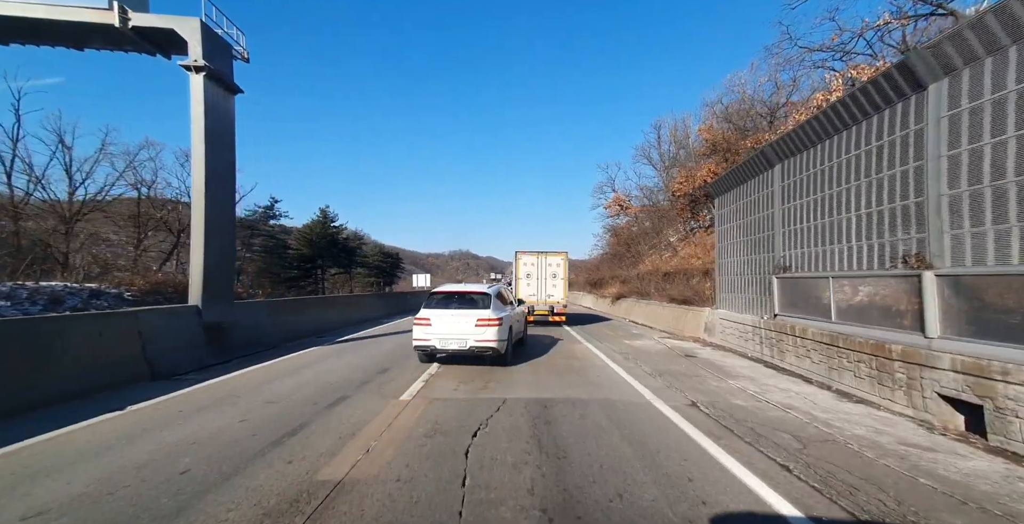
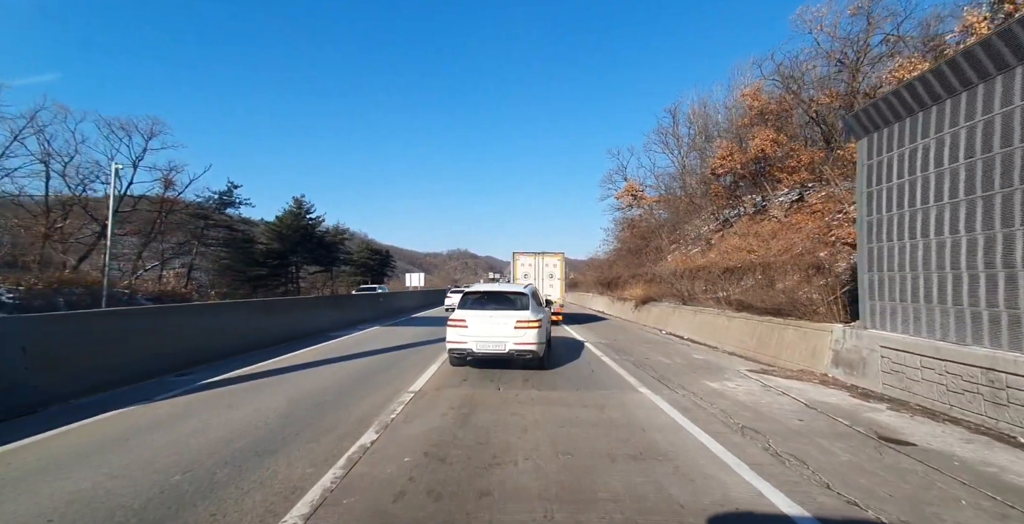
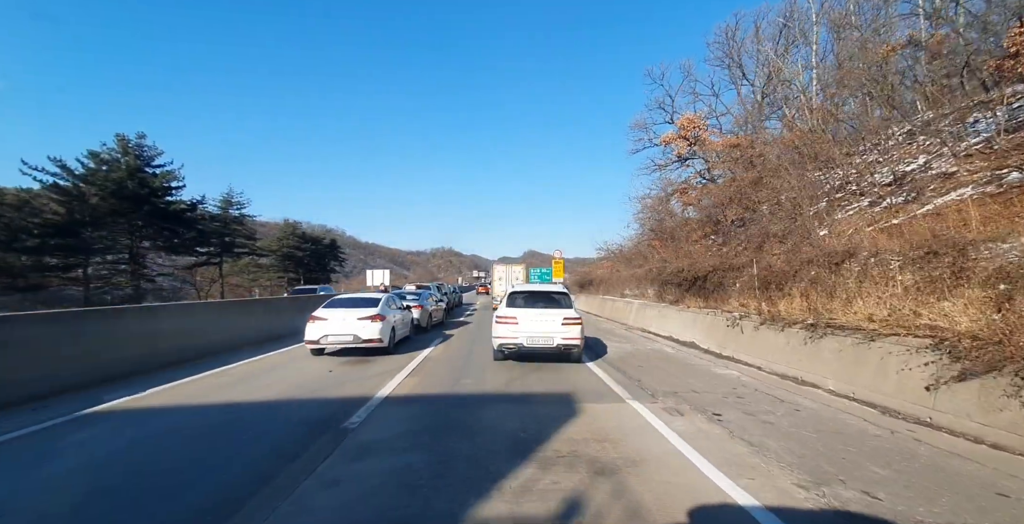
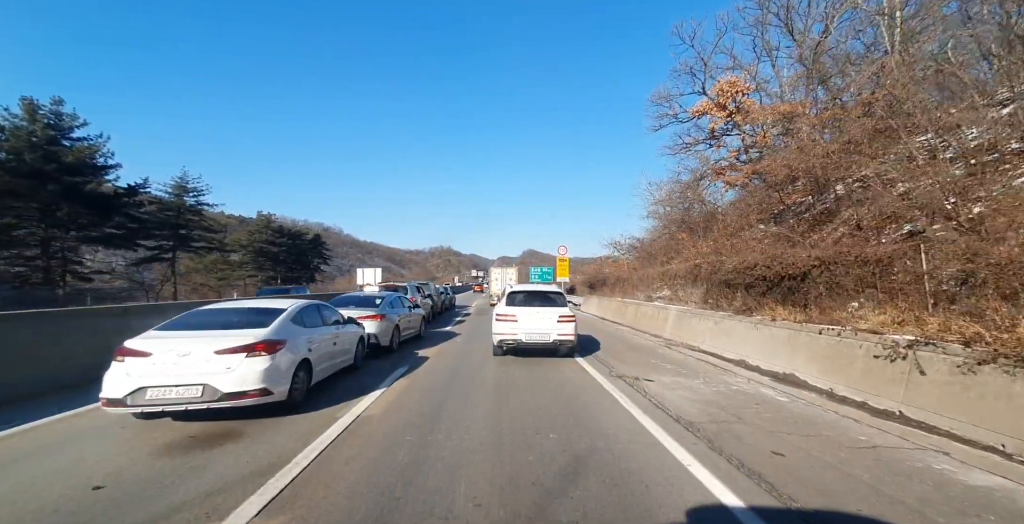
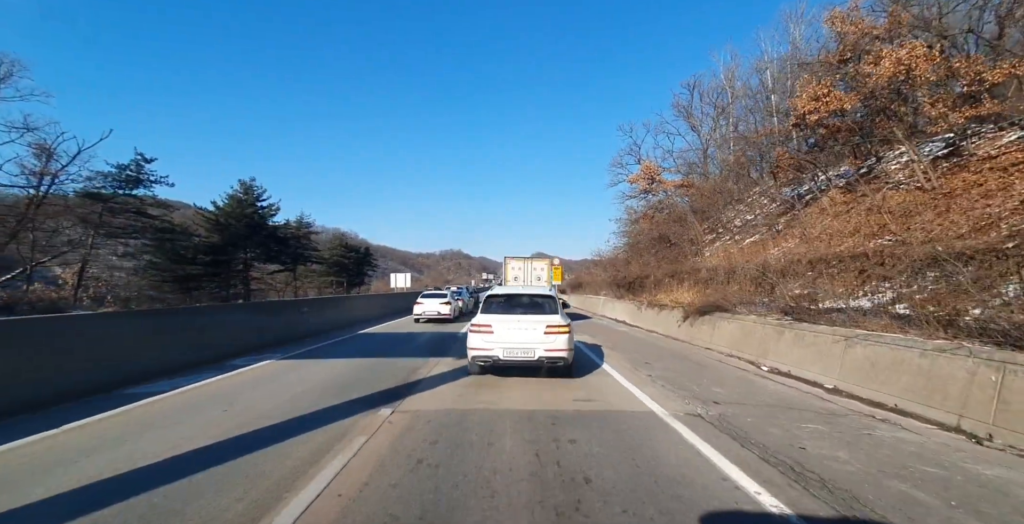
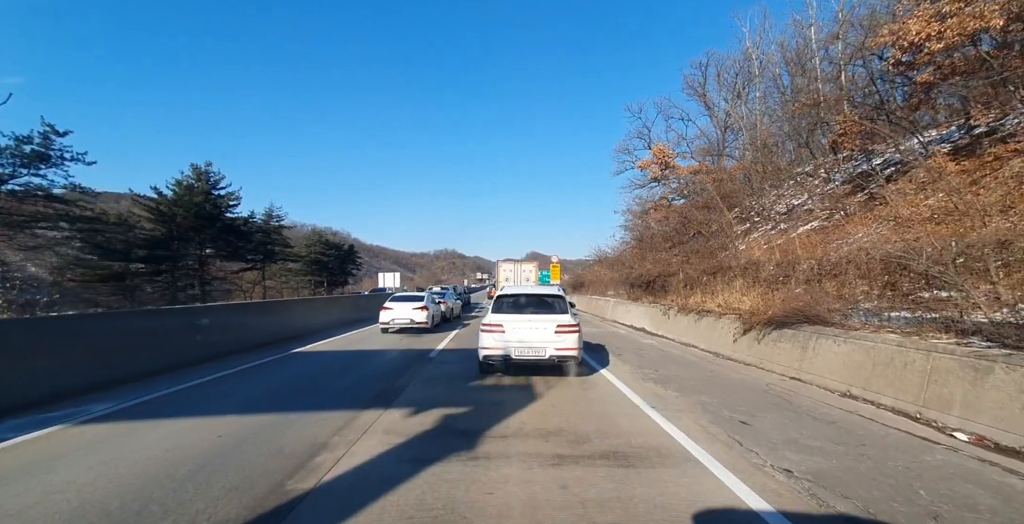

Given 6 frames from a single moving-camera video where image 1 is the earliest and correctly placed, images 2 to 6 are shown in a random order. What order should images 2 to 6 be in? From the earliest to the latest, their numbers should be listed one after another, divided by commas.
2, 5, 6, 3, 4
